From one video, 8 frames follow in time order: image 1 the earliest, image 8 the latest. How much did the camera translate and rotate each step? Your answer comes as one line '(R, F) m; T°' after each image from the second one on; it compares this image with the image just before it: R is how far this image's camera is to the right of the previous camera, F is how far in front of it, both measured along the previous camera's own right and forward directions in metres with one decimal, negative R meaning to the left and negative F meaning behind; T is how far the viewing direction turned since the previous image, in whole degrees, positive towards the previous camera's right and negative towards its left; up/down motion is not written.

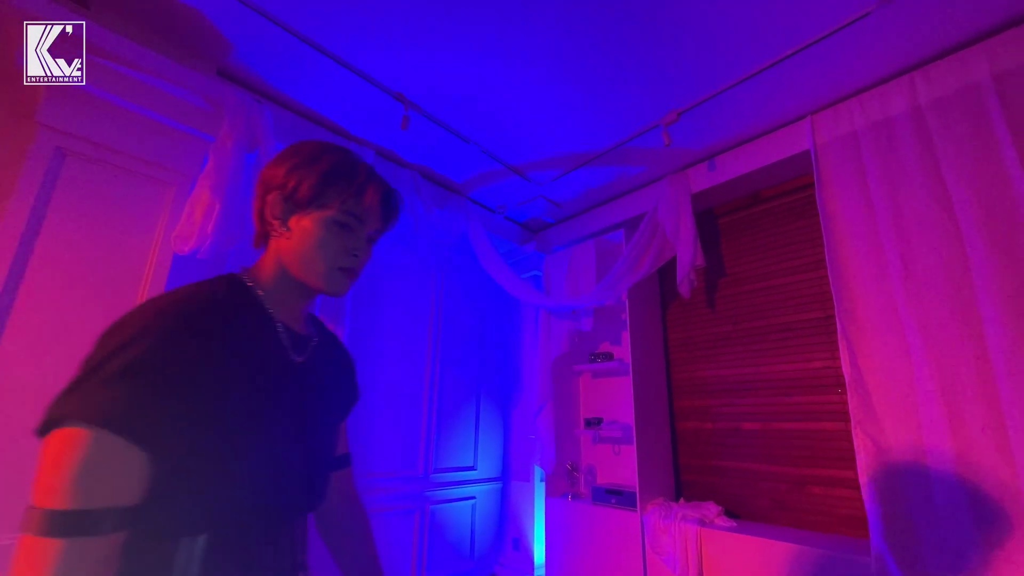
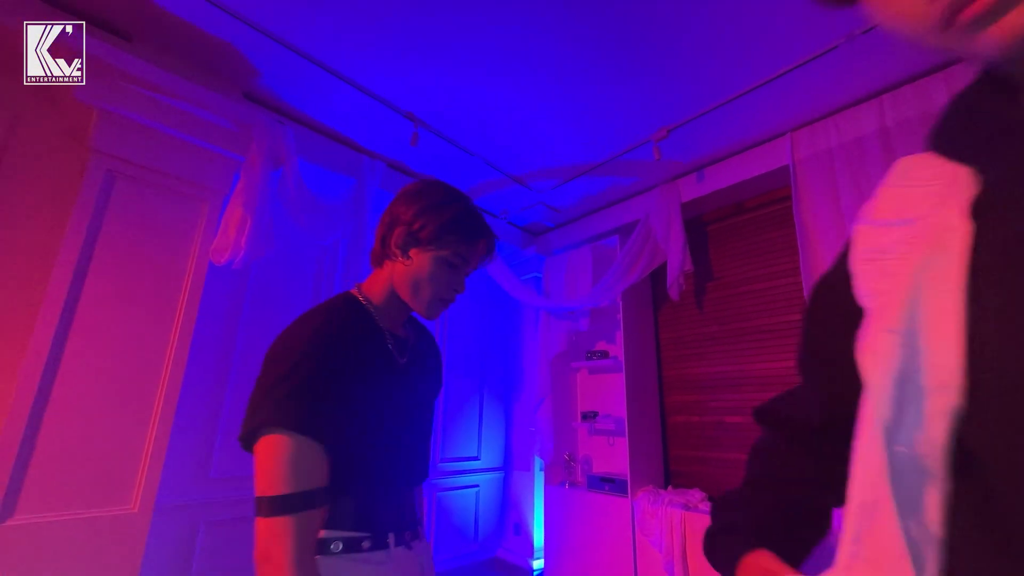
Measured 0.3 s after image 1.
(0.0, -0.2) m; 0°
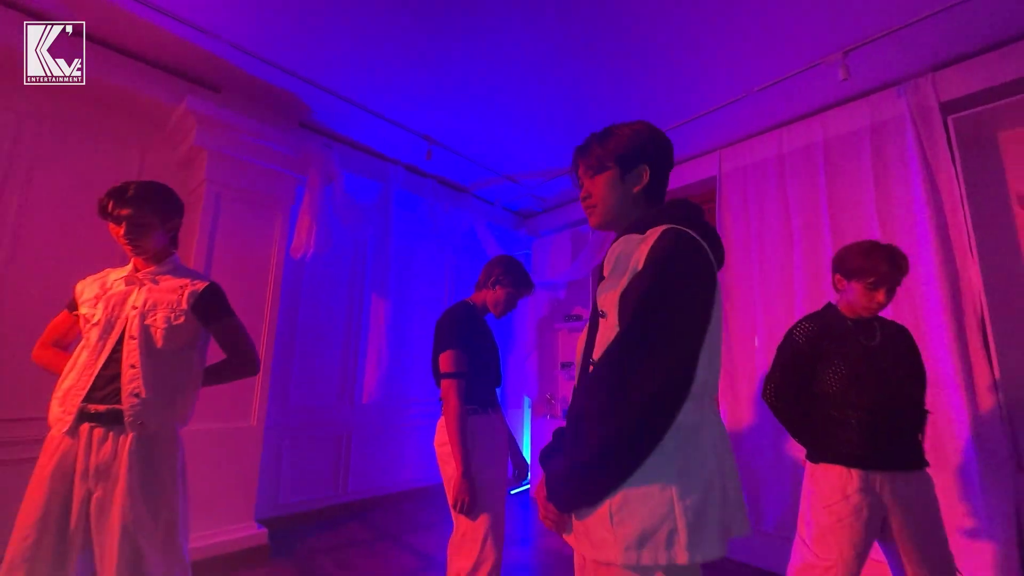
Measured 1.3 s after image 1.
(0.0, -0.8) m; 0°
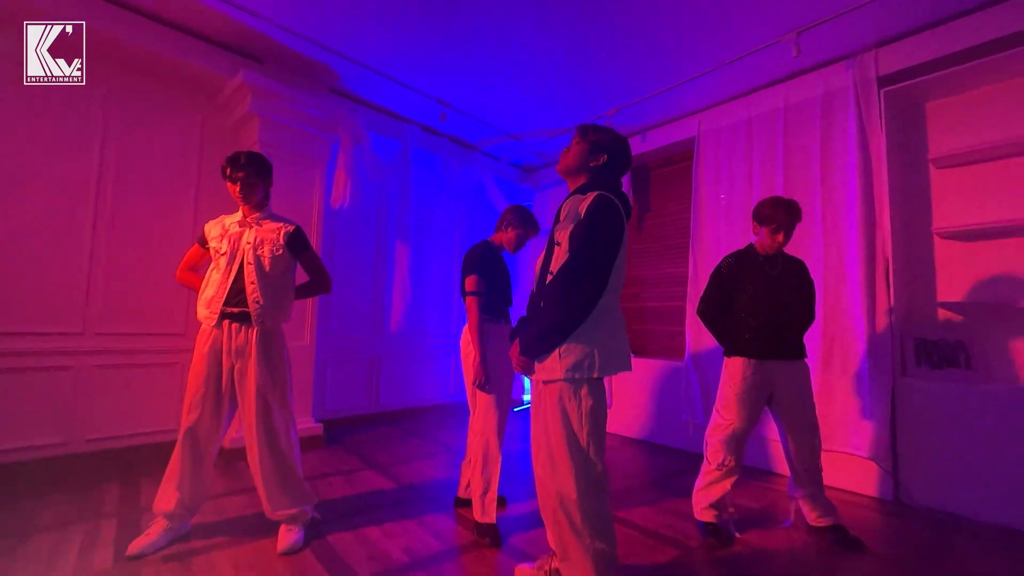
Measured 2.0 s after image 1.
(0.0, -0.6) m; -1°
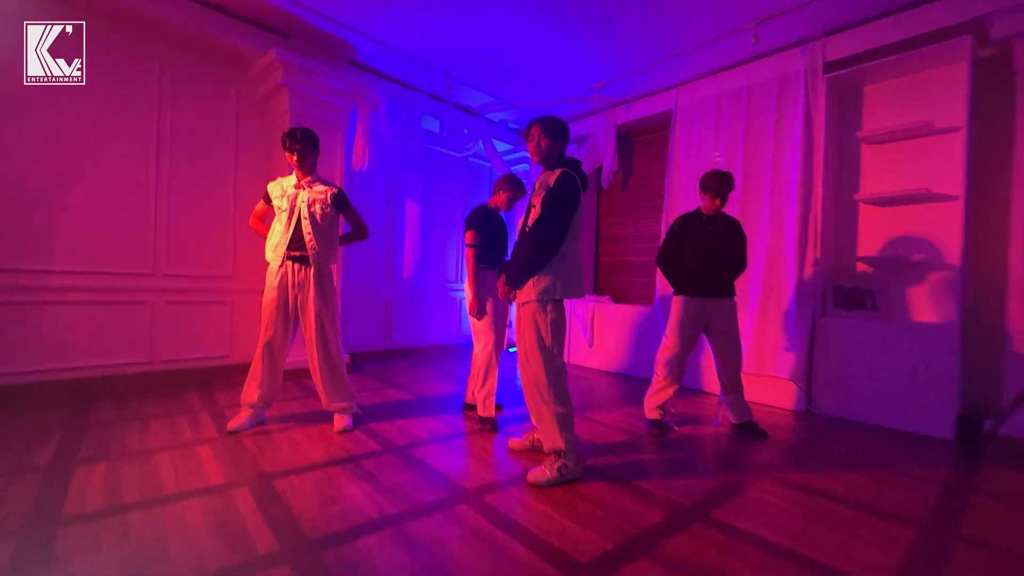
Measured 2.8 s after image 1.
(0.0, -0.6) m; 0°
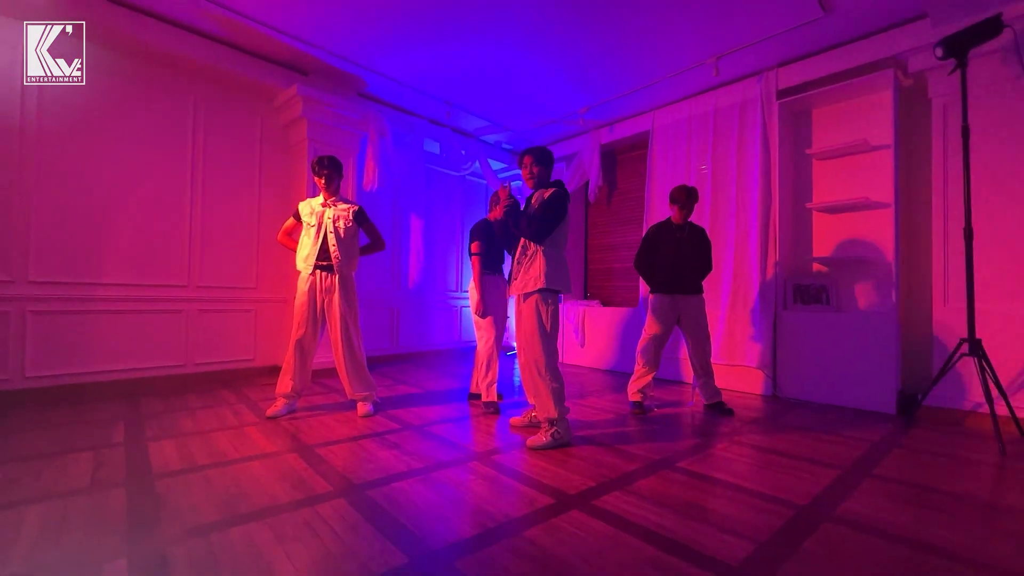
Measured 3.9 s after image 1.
(0.0, -0.4) m; +1°
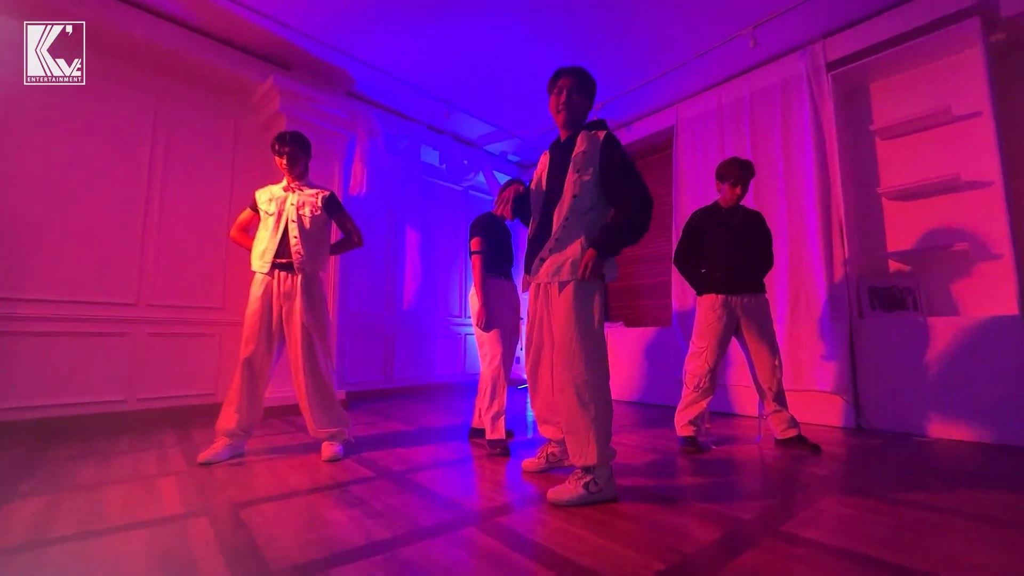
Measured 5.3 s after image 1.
(0.0, +0.6) m; -1°
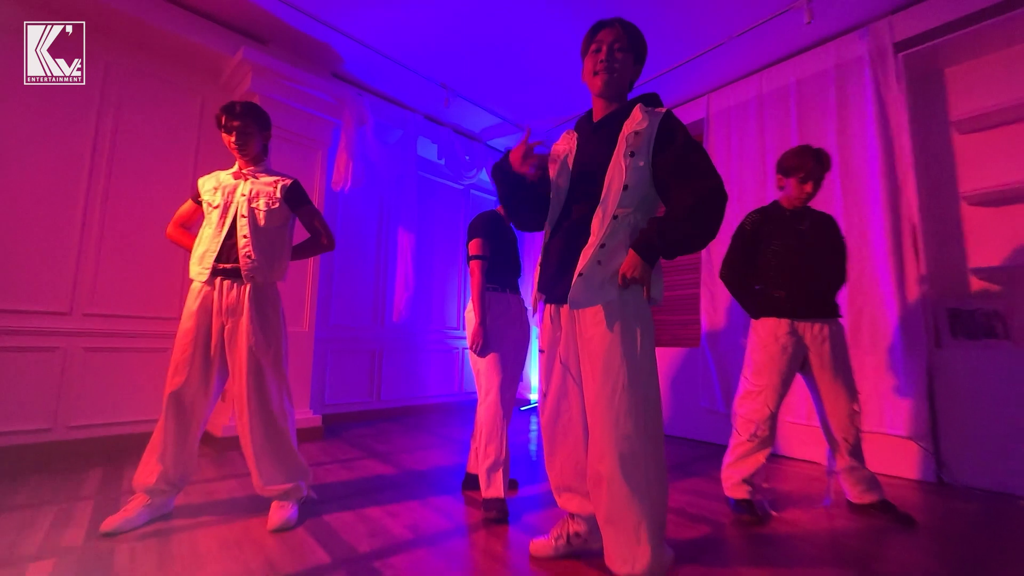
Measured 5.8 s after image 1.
(0.0, +0.5) m; 0°
